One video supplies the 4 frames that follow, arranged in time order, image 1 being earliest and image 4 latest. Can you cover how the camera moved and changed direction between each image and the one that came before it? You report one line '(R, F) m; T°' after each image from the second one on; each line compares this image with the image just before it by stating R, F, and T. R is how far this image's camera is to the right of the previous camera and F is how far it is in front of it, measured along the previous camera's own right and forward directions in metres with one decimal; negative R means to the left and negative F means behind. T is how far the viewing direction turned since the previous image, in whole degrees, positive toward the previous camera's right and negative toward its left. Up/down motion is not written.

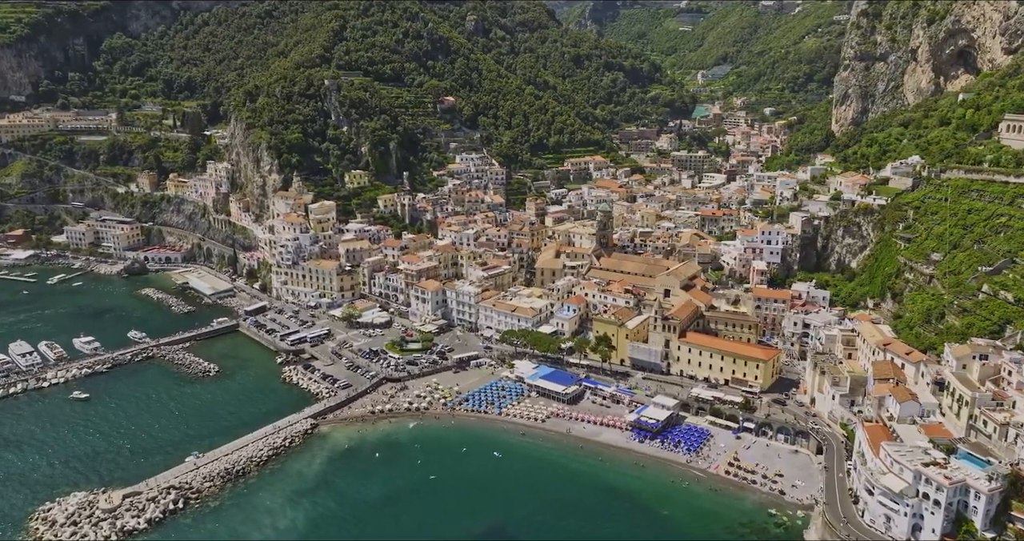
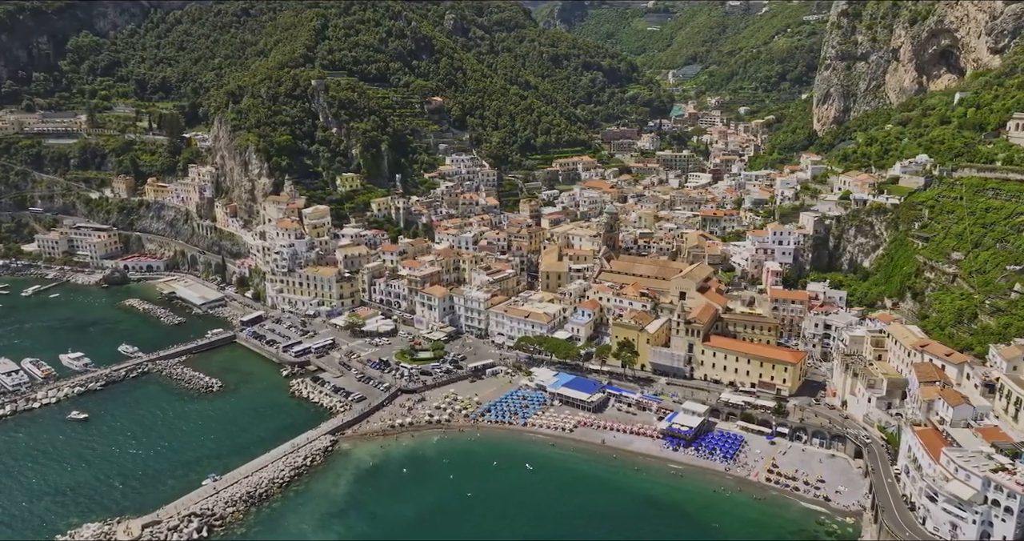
(-5.0, +2.0) m; +3°
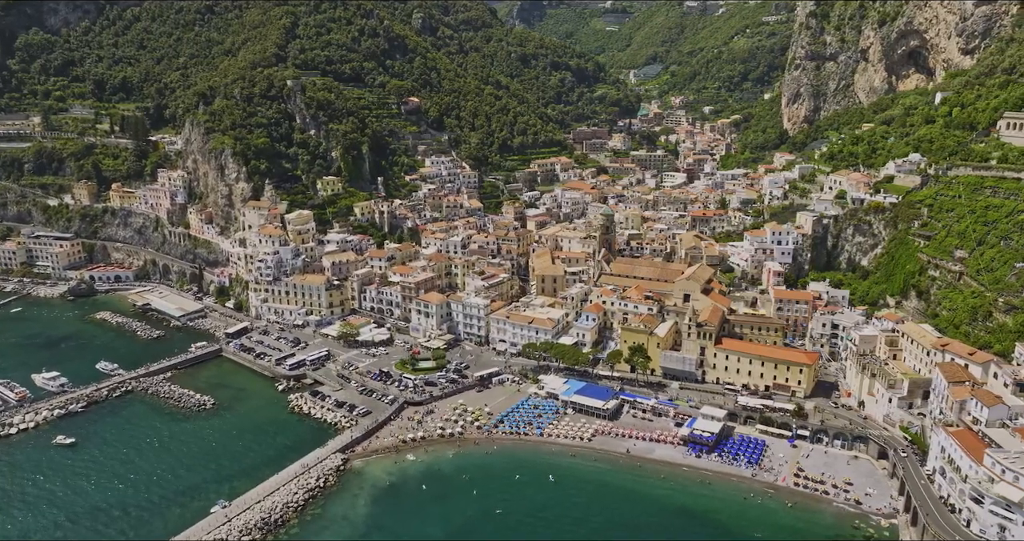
(-4.7, +1.9) m; +4°
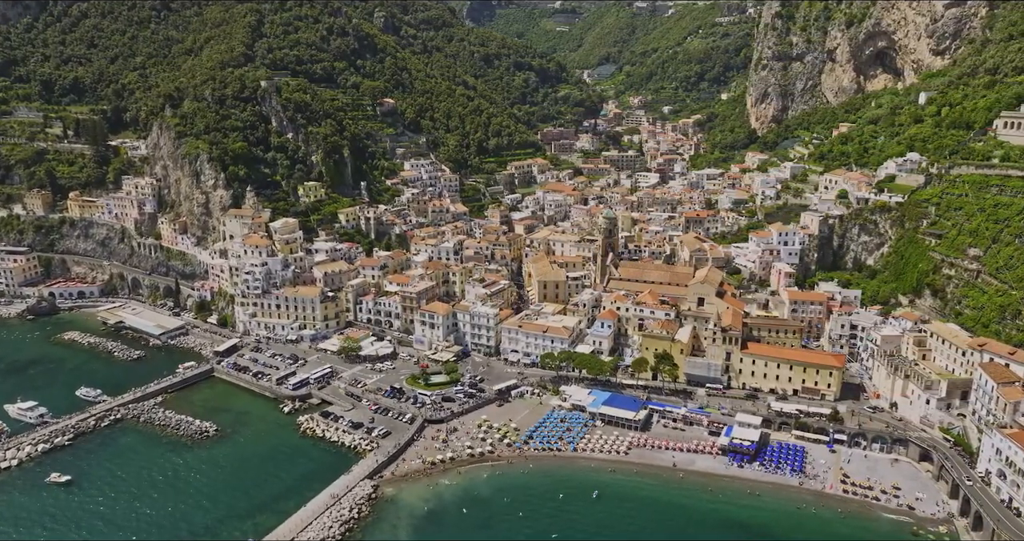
(-6.7, +2.8) m; +4°
